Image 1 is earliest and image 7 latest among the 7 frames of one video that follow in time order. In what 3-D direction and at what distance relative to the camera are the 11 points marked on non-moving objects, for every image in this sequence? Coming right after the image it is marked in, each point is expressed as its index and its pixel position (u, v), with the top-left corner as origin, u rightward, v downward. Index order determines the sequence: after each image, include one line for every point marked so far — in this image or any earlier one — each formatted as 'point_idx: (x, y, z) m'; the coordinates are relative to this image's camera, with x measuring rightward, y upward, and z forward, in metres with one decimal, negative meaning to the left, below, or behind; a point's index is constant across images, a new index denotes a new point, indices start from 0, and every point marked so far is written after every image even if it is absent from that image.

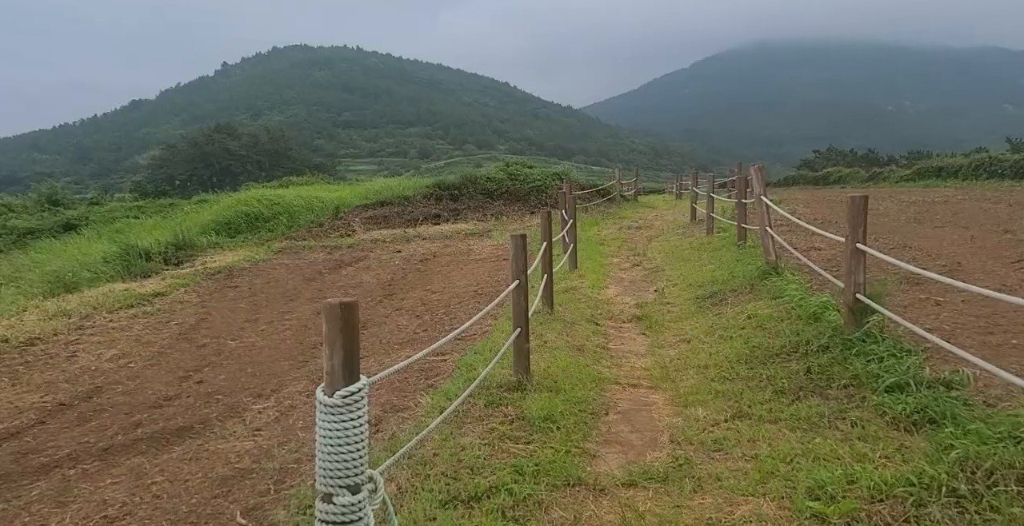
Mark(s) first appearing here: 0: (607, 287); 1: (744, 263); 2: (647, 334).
0: (+1.1, -0.3, +8.3) m
1: (+2.6, 0.0, +8.1) m
2: (+1.1, -0.6, +6.1) m
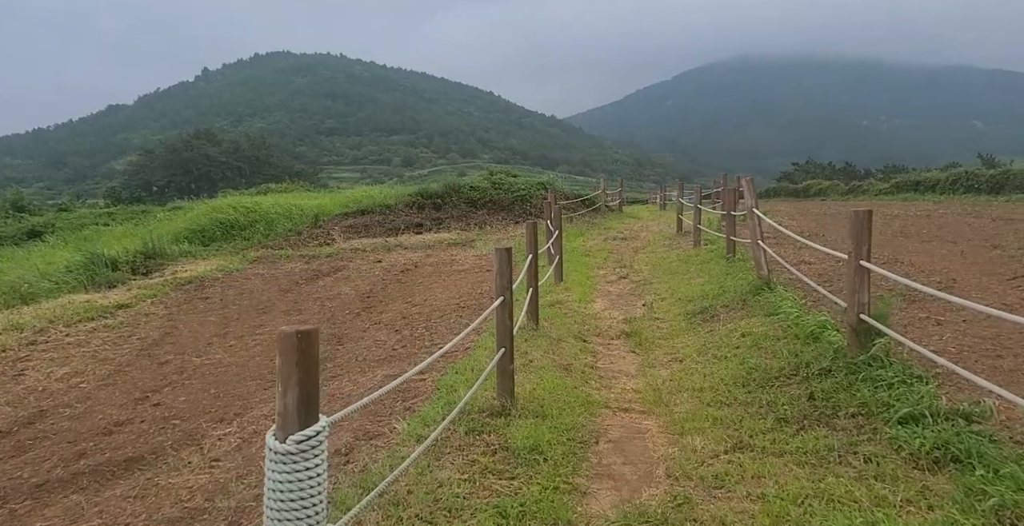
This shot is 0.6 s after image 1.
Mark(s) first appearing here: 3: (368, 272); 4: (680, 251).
0: (+0.9, -0.4, +8.0) m
1: (+2.4, -0.2, +7.9) m
2: (+1.0, -0.7, +5.9) m
3: (-2.4, -0.2, +12.3) m
4: (+2.7, +0.2, +11.7) m
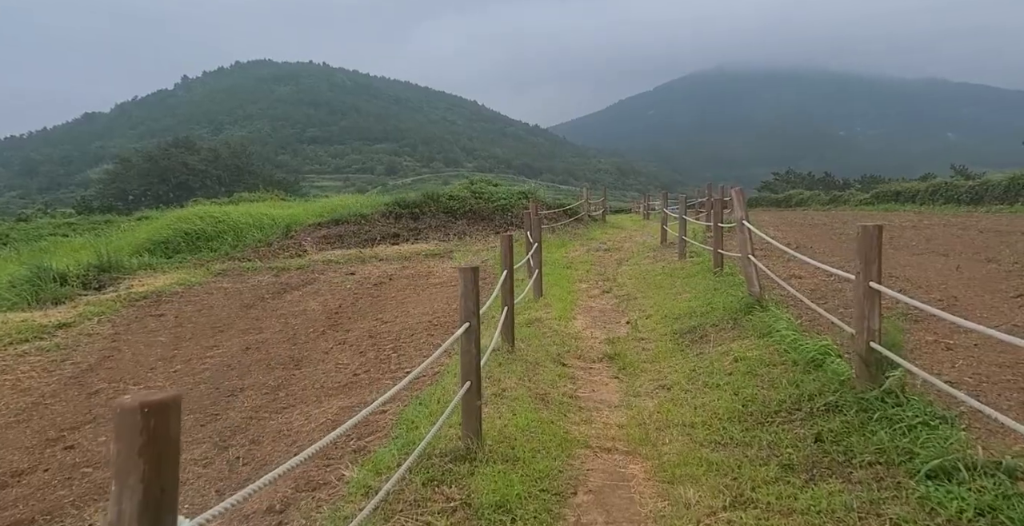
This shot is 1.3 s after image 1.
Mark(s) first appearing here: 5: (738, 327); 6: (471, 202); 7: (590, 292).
0: (+0.6, -0.6, +7.5) m
1: (+2.2, -0.3, +7.4) m
2: (+0.8, -0.8, +5.4) m
3: (-2.8, -0.4, +11.8) m
4: (+2.3, 0.0, +11.2) m
5: (+1.9, -0.5, +6.1) m
6: (-1.0, +1.4, +17.5) m
7: (+1.0, -0.4, +9.5) m
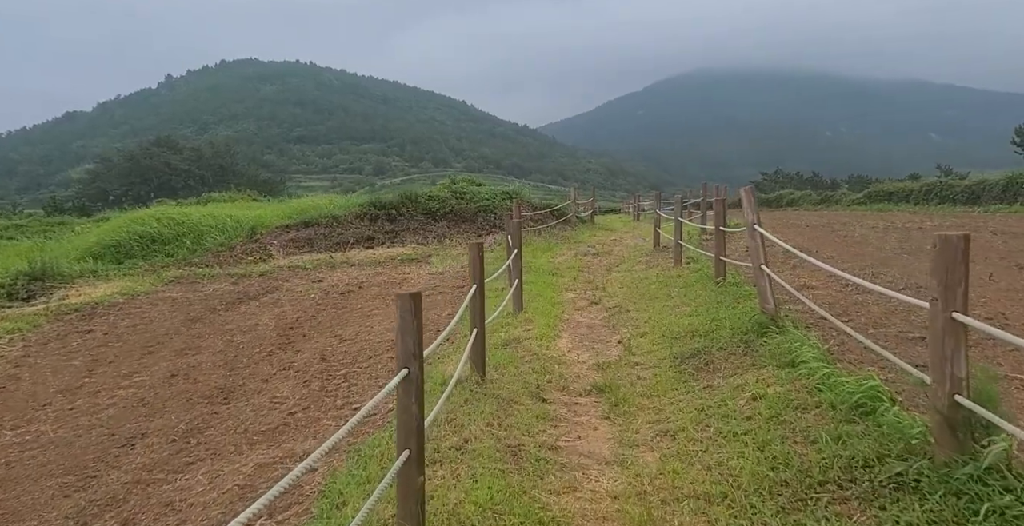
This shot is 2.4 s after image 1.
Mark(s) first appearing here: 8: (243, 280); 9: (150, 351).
0: (+0.4, -0.7, +6.6) m
1: (+2.0, -0.4, +6.5) m
2: (+0.6, -0.9, +4.4) m
3: (-3.0, -0.5, +10.7) m
4: (+2.1, -0.1, +10.3) m
5: (+1.7, -0.6, +5.2) m
6: (-1.4, +1.3, +16.4) m
7: (+0.8, -0.5, +8.6) m
8: (-4.3, -0.3, +11.6) m
9: (-3.3, -0.8, +6.8) m
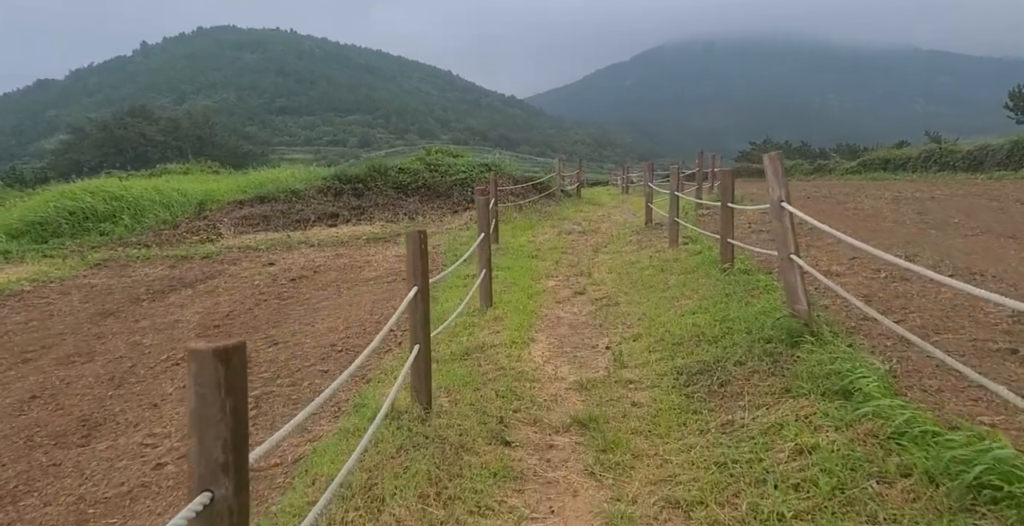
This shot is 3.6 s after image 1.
0: (+0.1, -0.6, +5.3) m
1: (+1.7, -0.3, +5.2) m
2: (+0.4, -0.9, +3.1) m
3: (-3.4, -0.2, +9.4) m
4: (+1.7, +0.1, +9.0) m
5: (+1.4, -0.6, +3.9) m
6: (-1.8, +1.8, +15.1) m
7: (+0.5, -0.3, +7.3) m
8: (-4.6, 0.0, +10.3) m
9: (-3.6, -0.7, +5.5) m
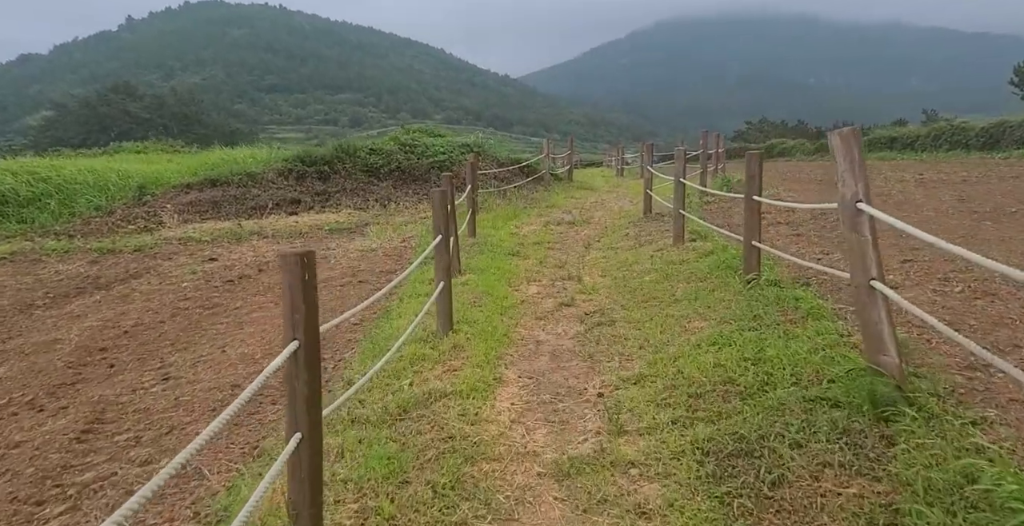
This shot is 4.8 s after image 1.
0: (-0.1, -0.7, +3.9) m
1: (+1.5, -0.4, +3.8) m
2: (+0.2, -1.1, +1.7) m
3: (-3.6, -0.2, +7.9) m
4: (+1.5, +0.1, +7.6) m
5: (+1.2, -0.7, +2.5) m
6: (-2.1, +2.0, +13.6) m
7: (+0.2, -0.4, +5.9) m
8: (-4.9, +0.1, +8.8) m
9: (-3.8, -0.8, +4.0) m
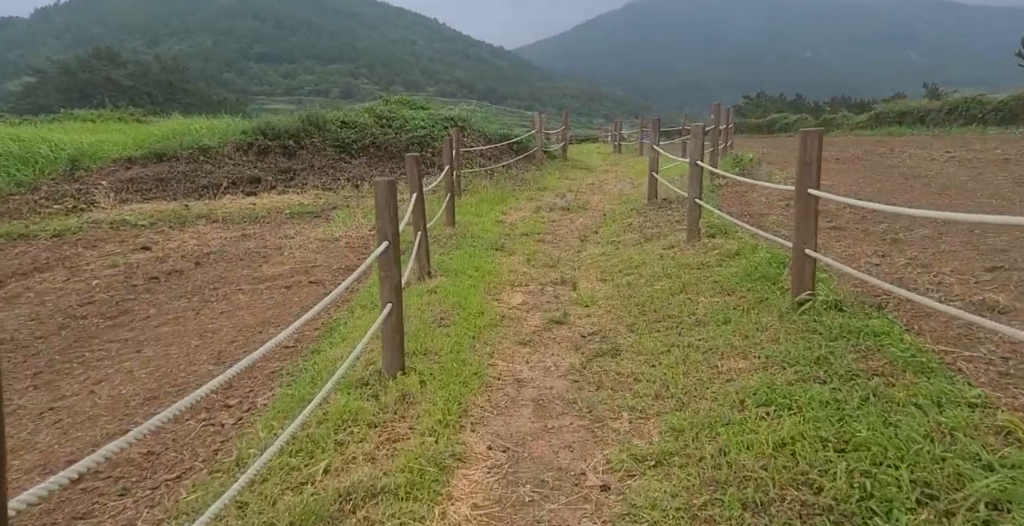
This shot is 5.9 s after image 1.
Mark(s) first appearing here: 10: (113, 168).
0: (-0.2, -0.8, +2.6) m
1: (+1.4, -0.5, +2.5) m
2: (0.0, -1.3, +0.4) m
3: (-3.8, -0.1, +6.6) m
4: (+1.3, +0.1, +6.3) m
5: (+1.1, -0.9, +1.2) m
6: (-2.3, +2.2, +12.2) m
7: (+0.1, -0.4, +4.6) m
8: (-5.0, +0.2, +7.4) m
9: (-4.0, -0.8, +2.7) m
10: (-5.5, +1.3, +10.0) m
